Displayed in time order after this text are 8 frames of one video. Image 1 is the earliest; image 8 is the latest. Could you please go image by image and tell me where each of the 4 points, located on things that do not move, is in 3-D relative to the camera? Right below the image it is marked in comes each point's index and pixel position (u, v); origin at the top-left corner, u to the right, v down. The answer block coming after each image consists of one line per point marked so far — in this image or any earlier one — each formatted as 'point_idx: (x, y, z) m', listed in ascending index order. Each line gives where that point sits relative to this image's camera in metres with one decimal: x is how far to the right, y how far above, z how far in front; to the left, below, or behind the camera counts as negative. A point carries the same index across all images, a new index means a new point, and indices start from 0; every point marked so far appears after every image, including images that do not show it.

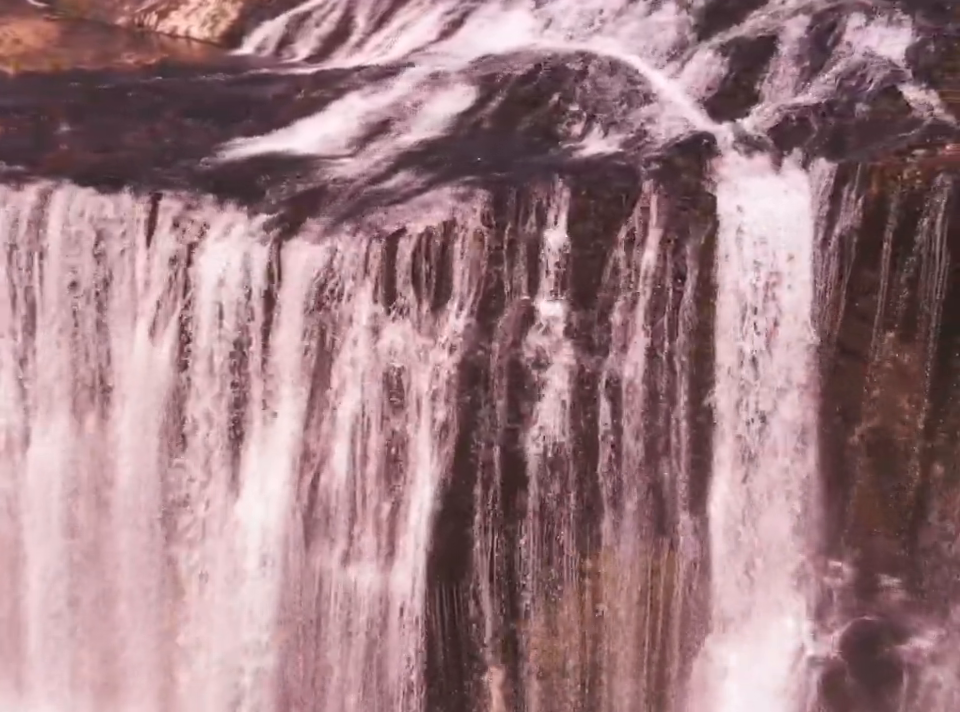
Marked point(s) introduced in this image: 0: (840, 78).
0: (+3.1, +2.4, +9.2) m
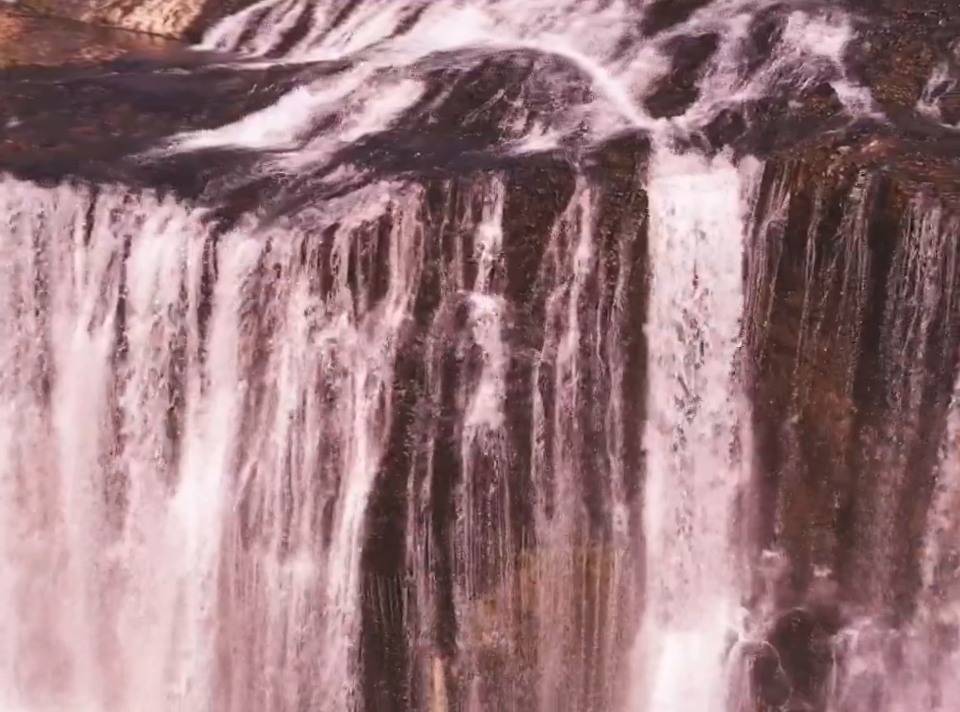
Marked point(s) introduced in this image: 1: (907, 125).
0: (+2.6, +2.5, +9.3) m
1: (+3.2, +1.7, +8.1) m
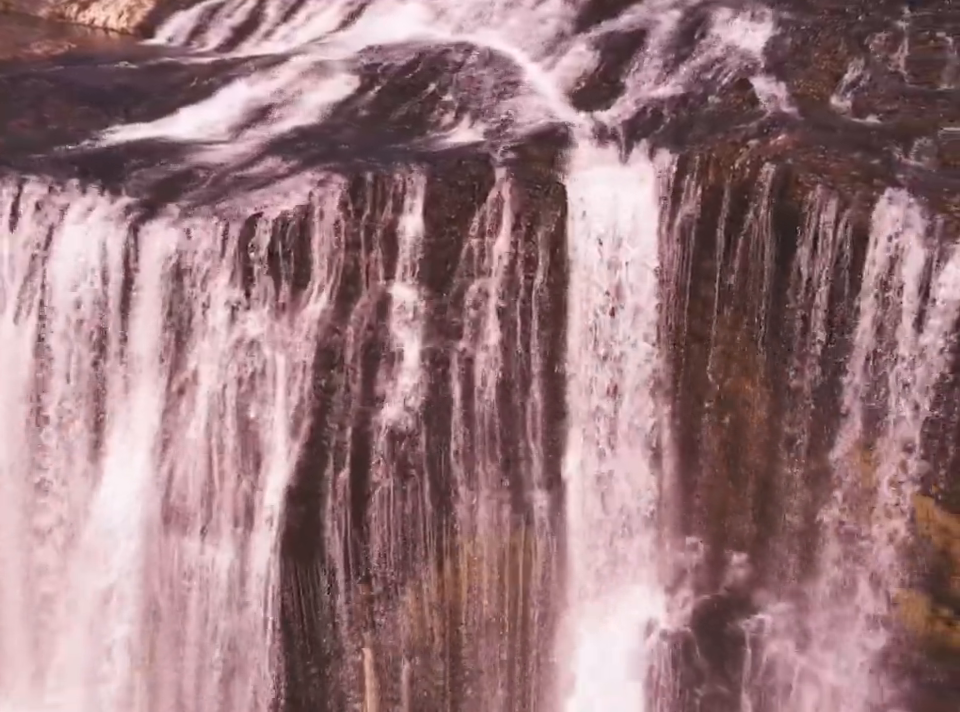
0: (+2.0, +2.6, +9.5) m
1: (+2.6, +1.8, +8.2) m
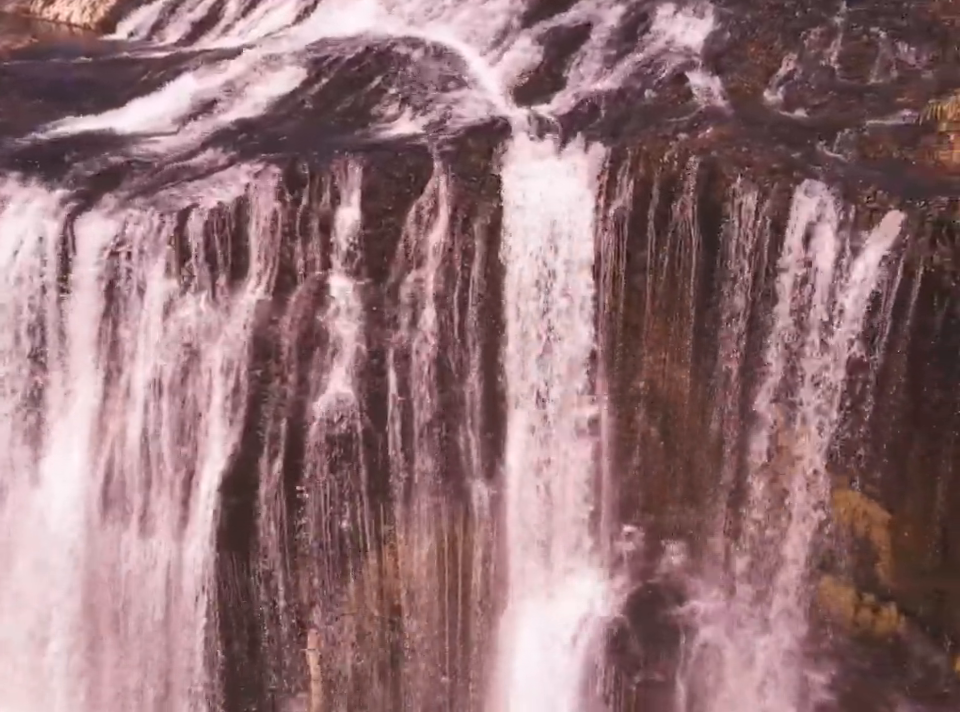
0: (+1.4, +2.6, +9.6) m
1: (+2.1, +1.9, +8.4) m
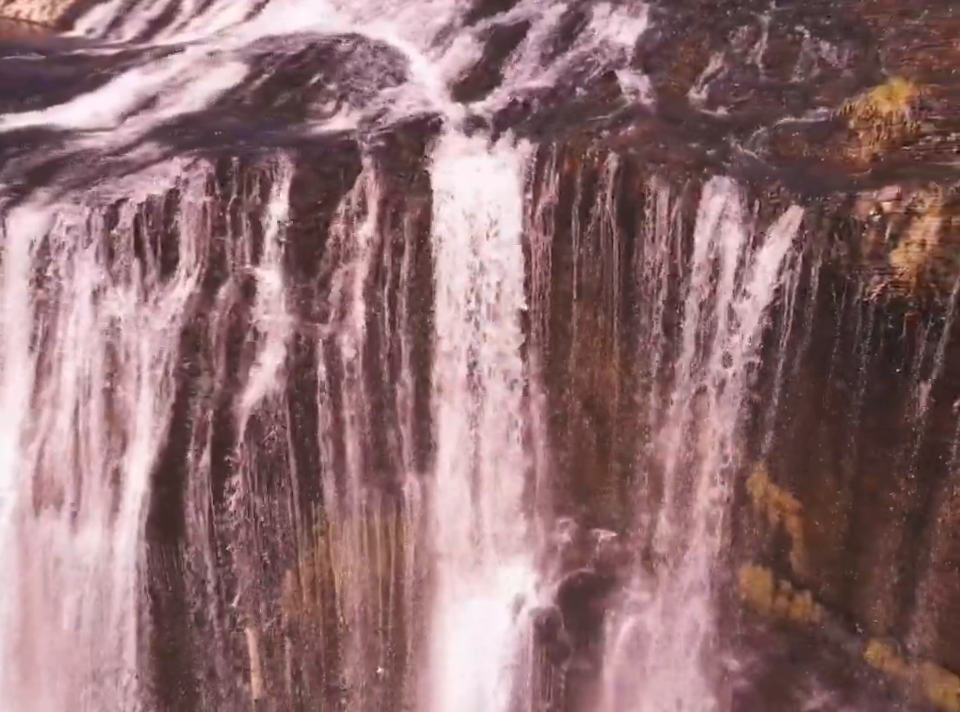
0: (+0.8, +2.7, +9.7) m
1: (+1.5, +2.0, +8.5) m
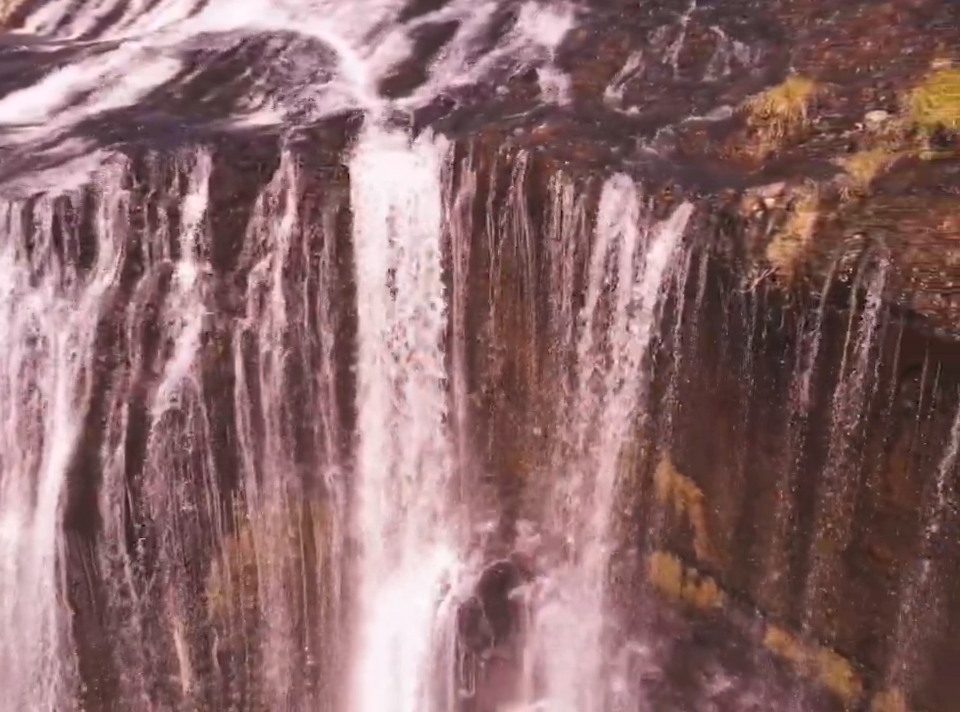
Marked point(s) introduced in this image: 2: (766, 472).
0: (+0.1, +2.8, +9.8) m
1: (+0.8, +2.0, +8.7) m
2: (+1.9, -0.8, +6.9) m
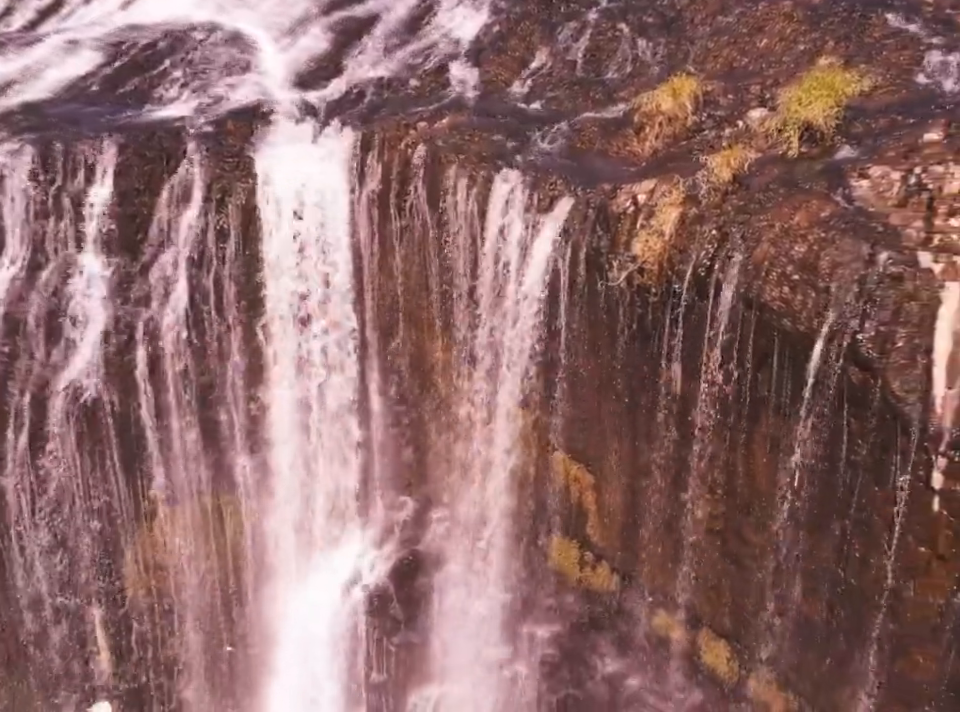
0: (-0.7, +2.9, +10.0) m
1: (0.0, +2.1, +8.8) m
2: (+1.1, -0.7, +7.1) m
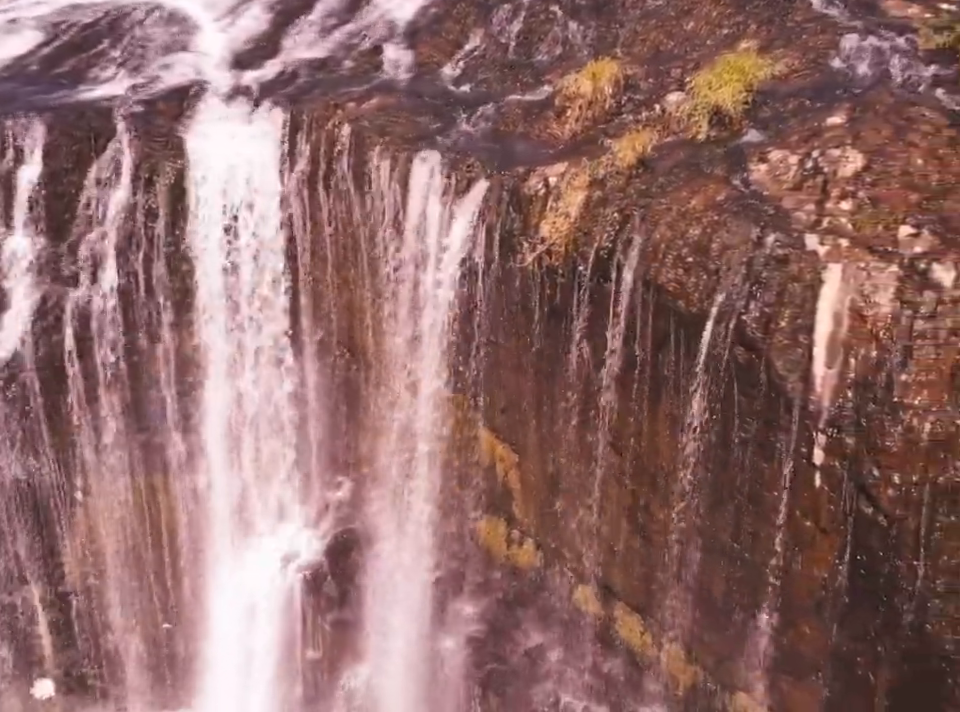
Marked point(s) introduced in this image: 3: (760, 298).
0: (-1.3, +3.0, +10.0) m
1: (-0.5, +2.3, +8.9) m
2: (+0.6, -0.6, +7.2) m
3: (+1.5, +0.3, +5.6) m
